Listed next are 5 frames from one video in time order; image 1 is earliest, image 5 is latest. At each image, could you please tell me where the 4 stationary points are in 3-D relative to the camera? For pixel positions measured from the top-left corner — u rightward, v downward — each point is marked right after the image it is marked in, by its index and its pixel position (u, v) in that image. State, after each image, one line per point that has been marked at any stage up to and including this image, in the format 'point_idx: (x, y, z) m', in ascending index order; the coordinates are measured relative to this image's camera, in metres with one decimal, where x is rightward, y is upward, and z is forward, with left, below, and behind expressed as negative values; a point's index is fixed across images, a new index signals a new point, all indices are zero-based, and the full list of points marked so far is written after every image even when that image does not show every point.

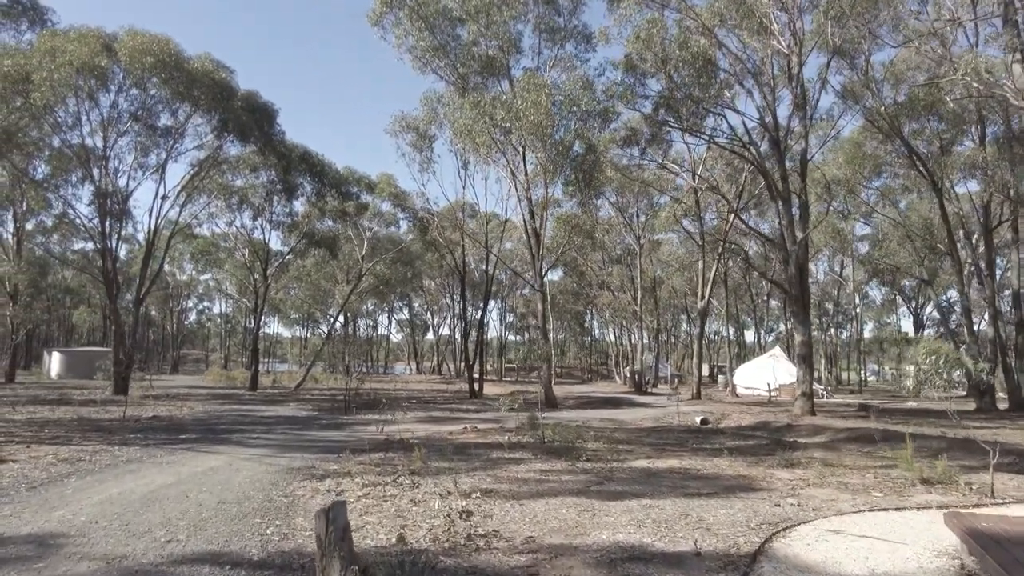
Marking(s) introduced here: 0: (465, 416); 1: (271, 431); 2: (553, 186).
0: (-1.0, -2.9, +15.4) m
1: (-4.0, -2.4, +11.5) m
2: (+1.0, +2.5, +18.5) m
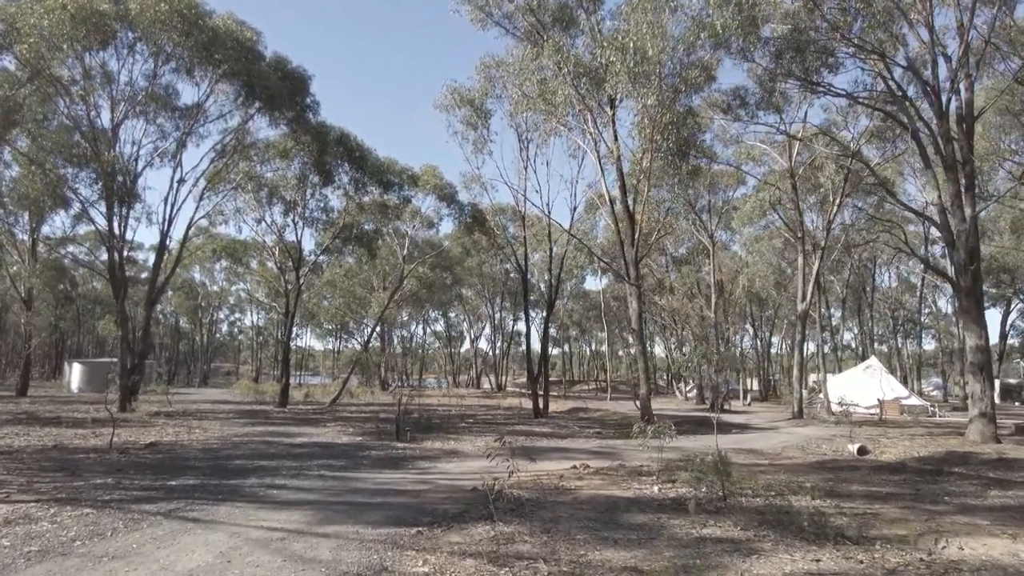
0: (+0.8, -2.7, +11.6) m
1: (-2.4, -2.1, +7.9) m
2: (+2.9, +2.7, +14.8) m
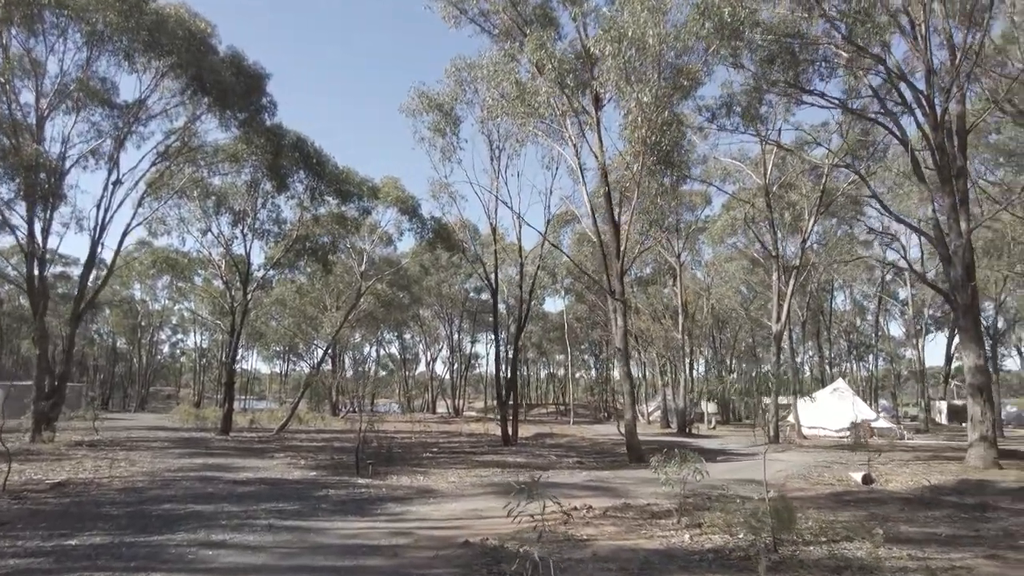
0: (+0.5, -2.9, +10.3) m
1: (-2.4, -2.2, +6.3) m
2: (+2.4, +2.4, +13.7) m
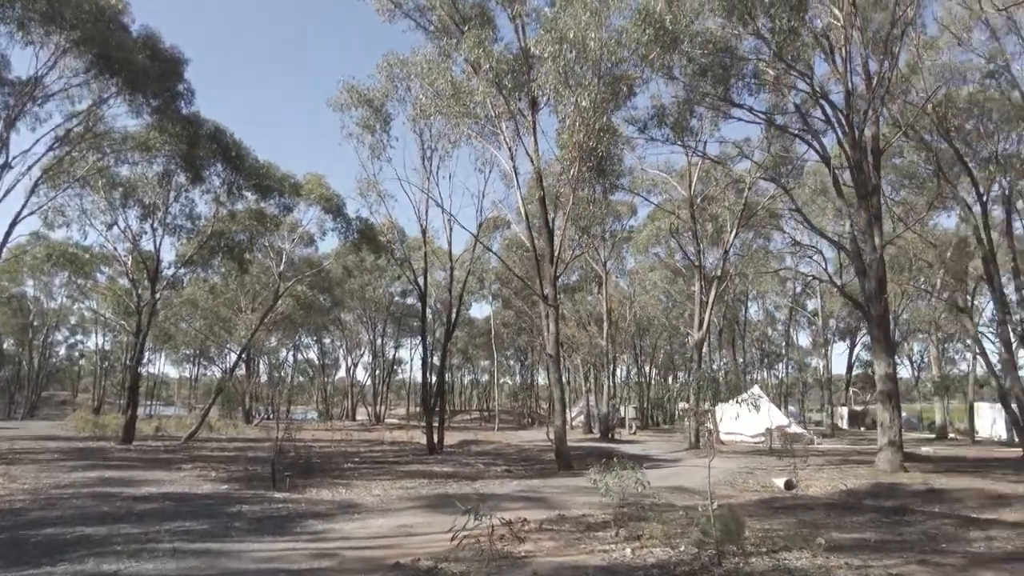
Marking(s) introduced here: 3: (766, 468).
0: (-0.5, -3.0, +9.9) m
1: (-3.0, -2.1, +5.7) m
2: (+1.1, +2.3, +13.6) m
3: (+5.7, -4.0, +15.5) m
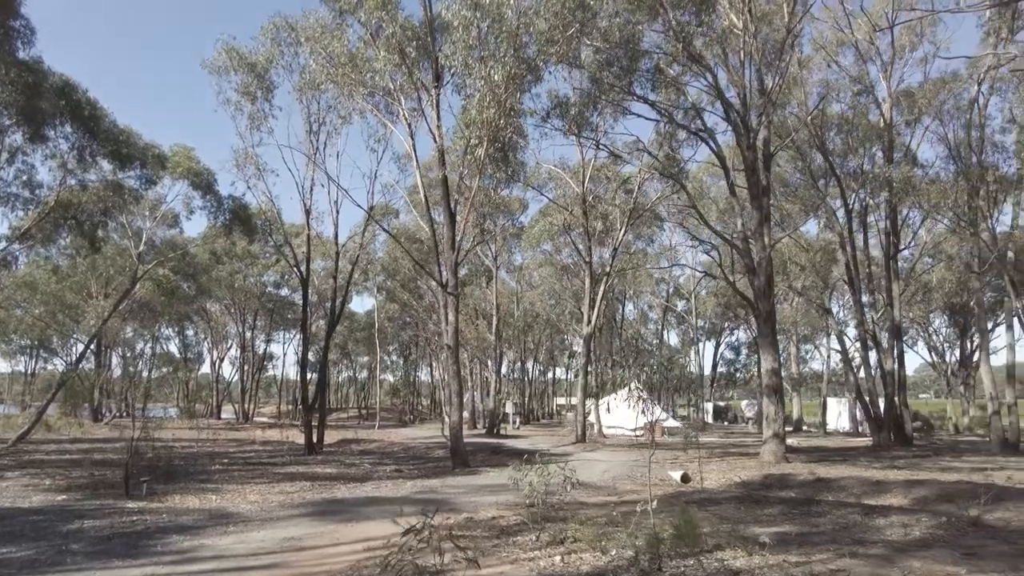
0: (-1.8, -2.7, +9.0) m
1: (-3.5, -1.8, +4.4) m
2: (-0.8, +2.5, +12.9) m
3: (+3.3, -3.9, +15.5) m
